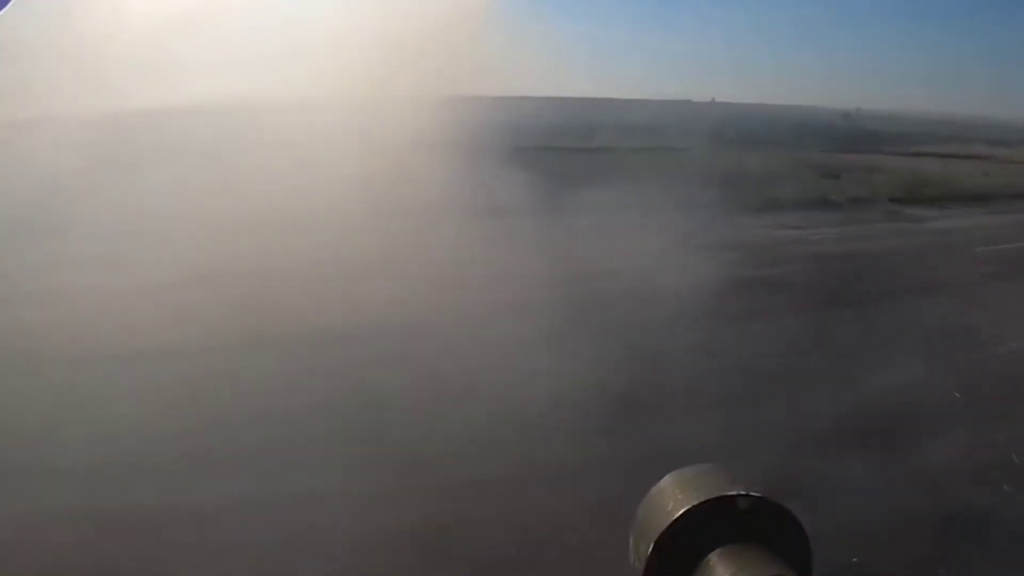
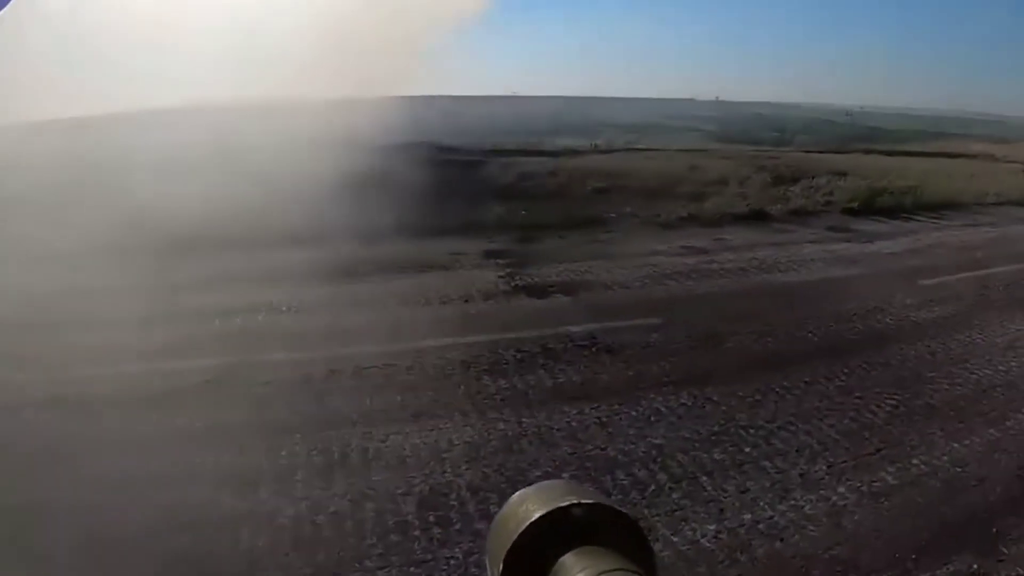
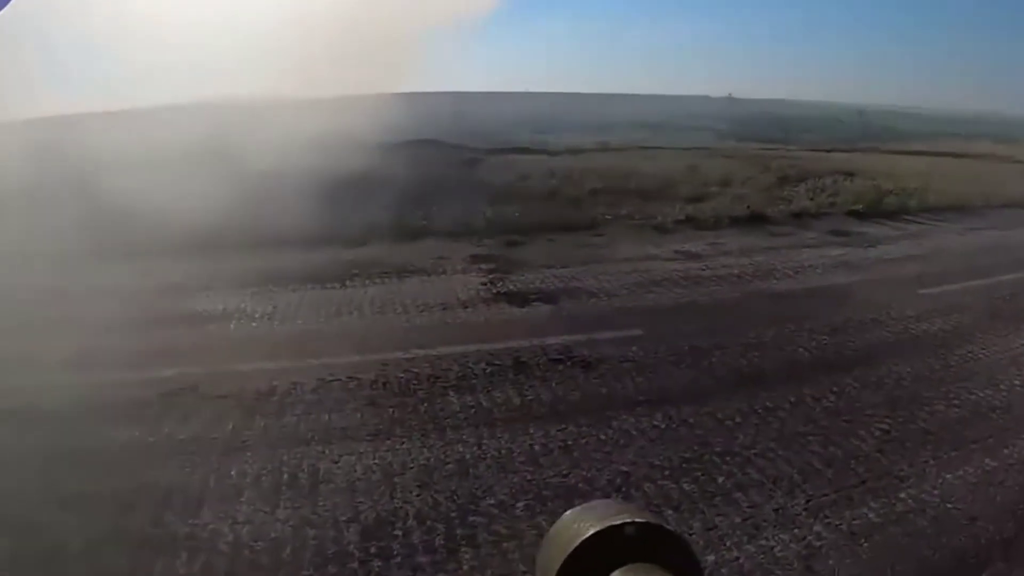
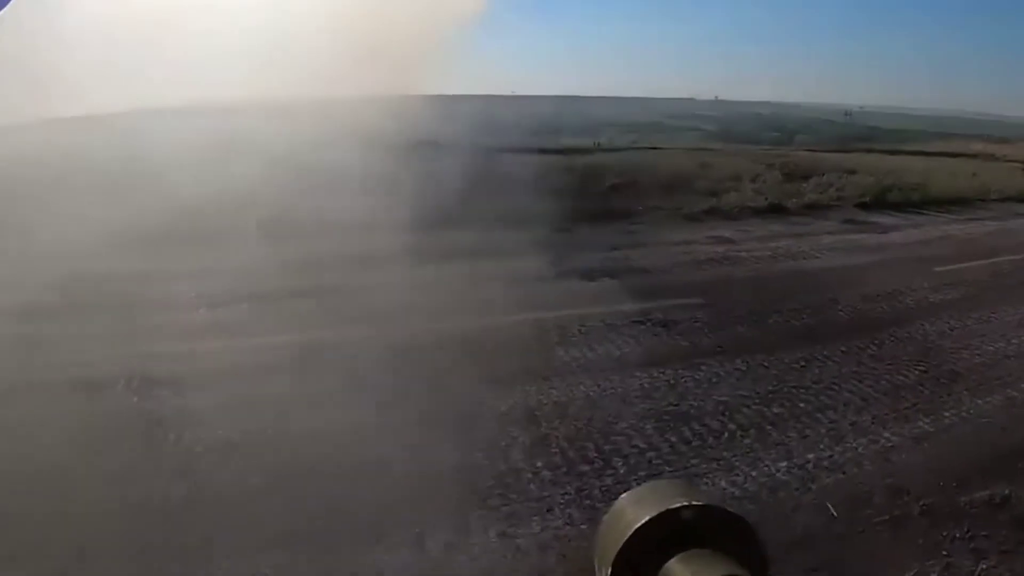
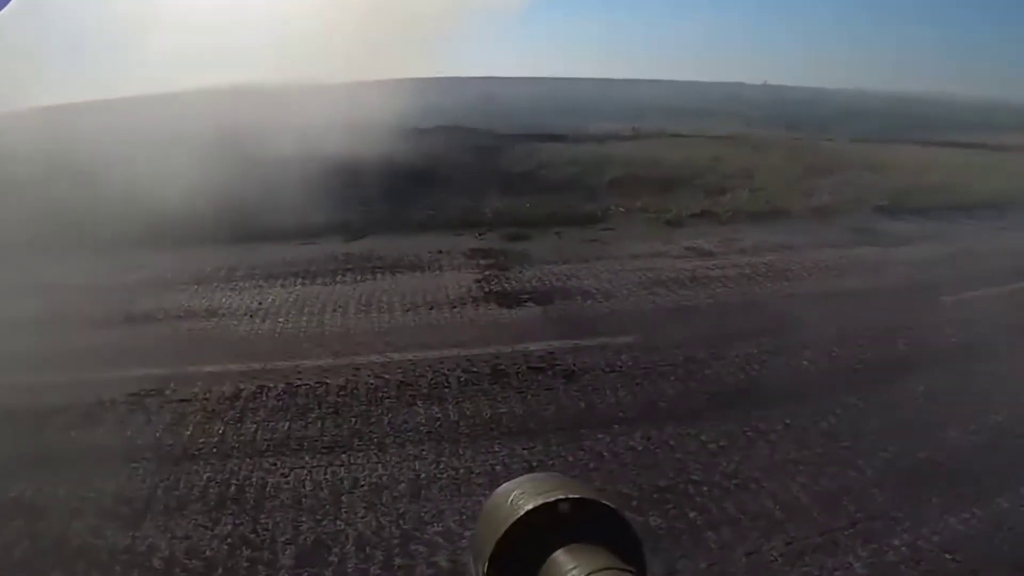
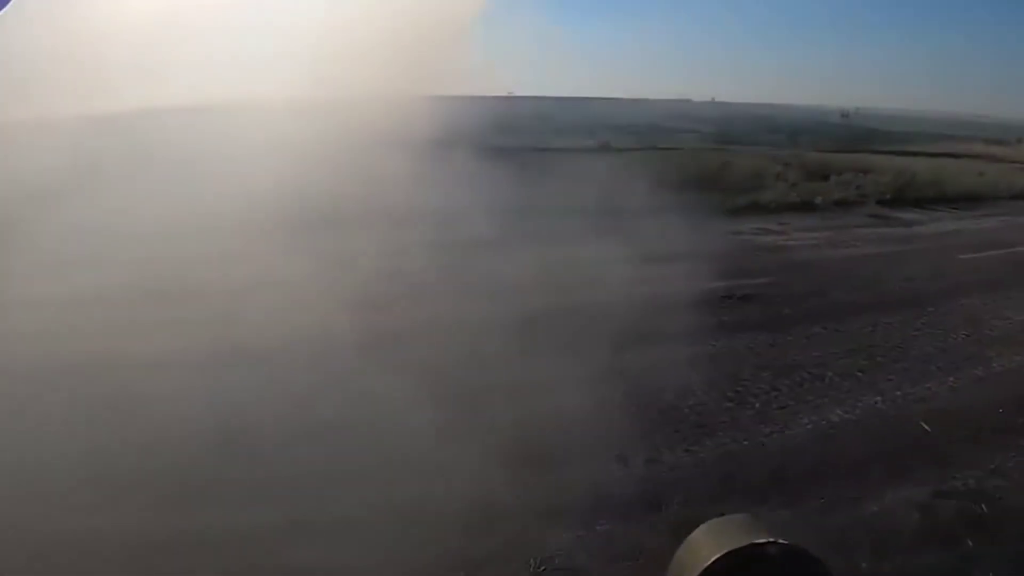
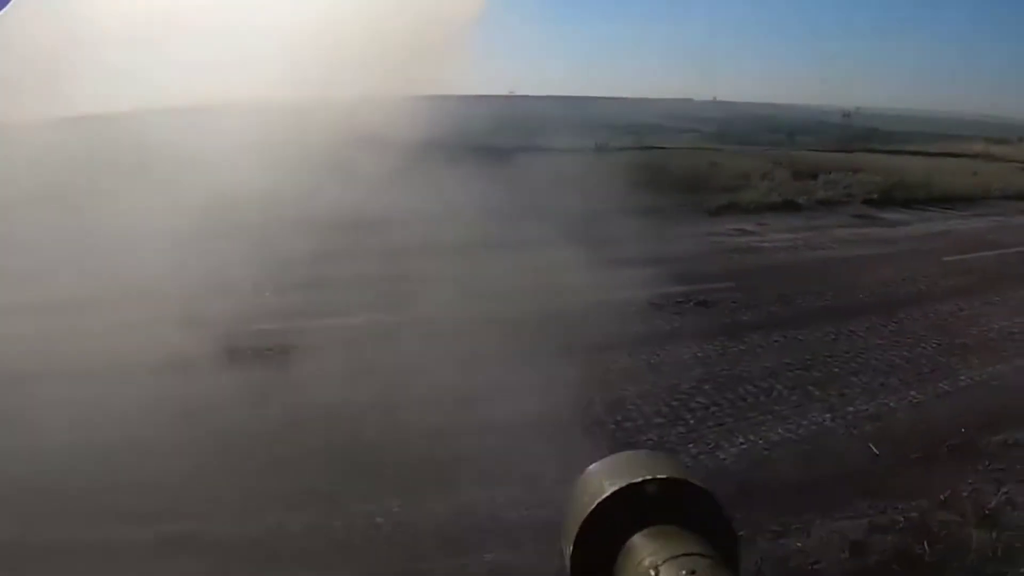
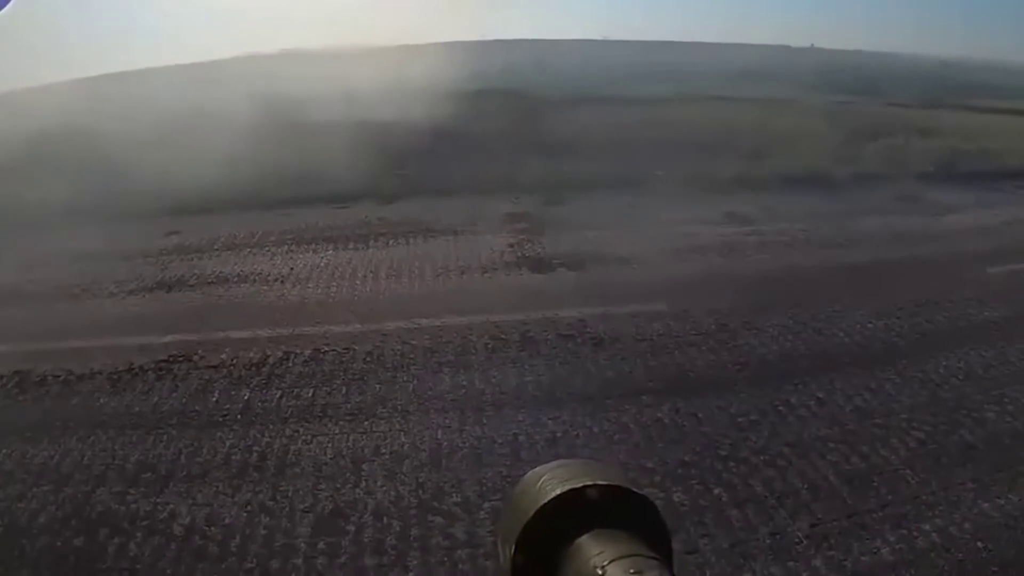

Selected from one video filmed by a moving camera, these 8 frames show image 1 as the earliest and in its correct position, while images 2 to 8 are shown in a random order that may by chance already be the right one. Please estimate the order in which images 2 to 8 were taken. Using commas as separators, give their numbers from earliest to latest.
6, 7, 4, 2, 3, 5, 8
